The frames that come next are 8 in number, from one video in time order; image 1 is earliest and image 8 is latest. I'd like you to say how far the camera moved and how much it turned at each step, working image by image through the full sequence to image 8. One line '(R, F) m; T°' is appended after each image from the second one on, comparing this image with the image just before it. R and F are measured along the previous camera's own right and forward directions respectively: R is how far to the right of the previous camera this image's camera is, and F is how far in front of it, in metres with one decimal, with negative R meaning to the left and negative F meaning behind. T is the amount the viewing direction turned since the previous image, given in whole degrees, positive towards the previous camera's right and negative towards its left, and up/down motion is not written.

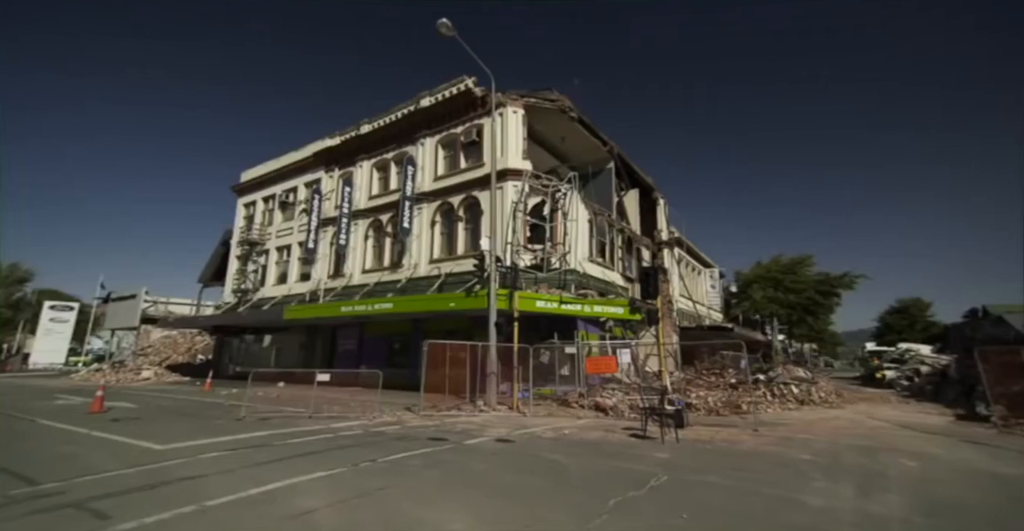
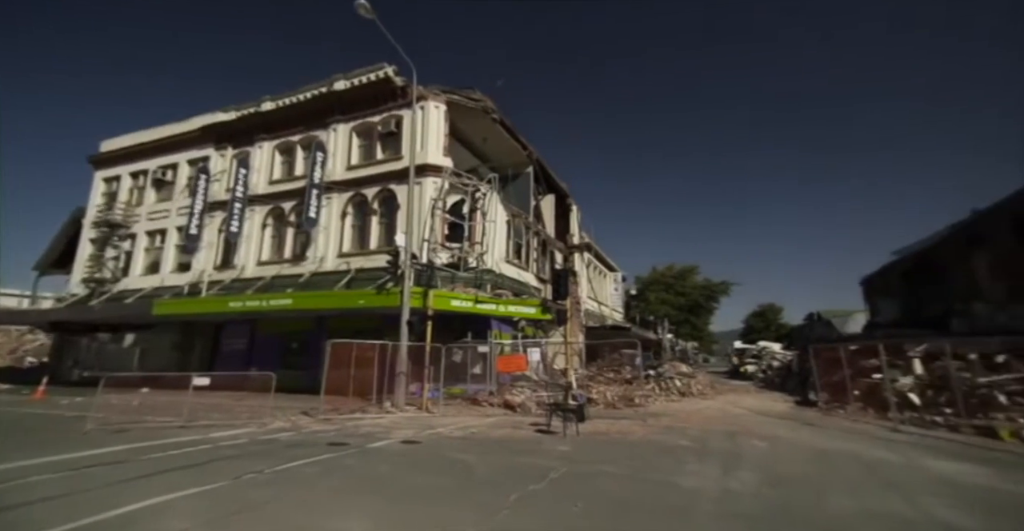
(+0.3, -1.0) m; +11°
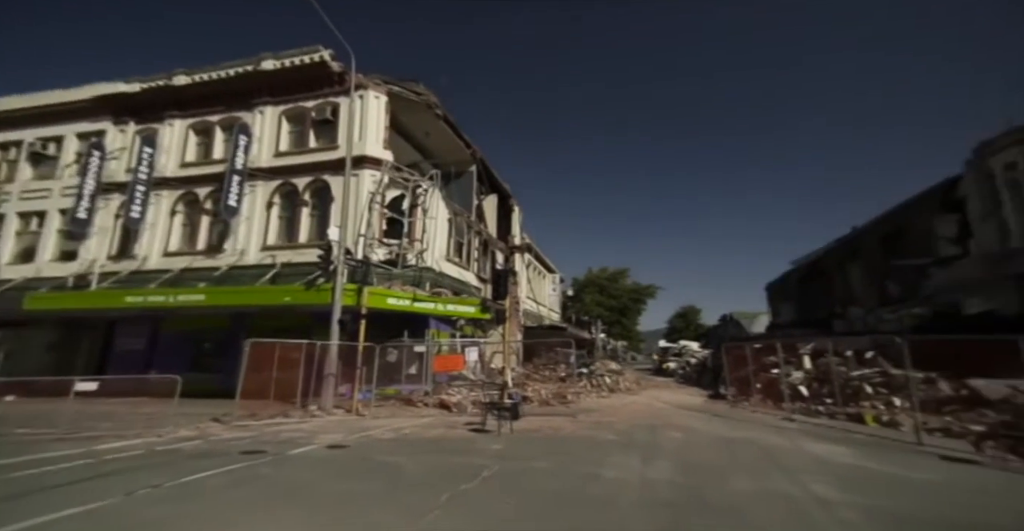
(+0.2, -0.4) m; +8°
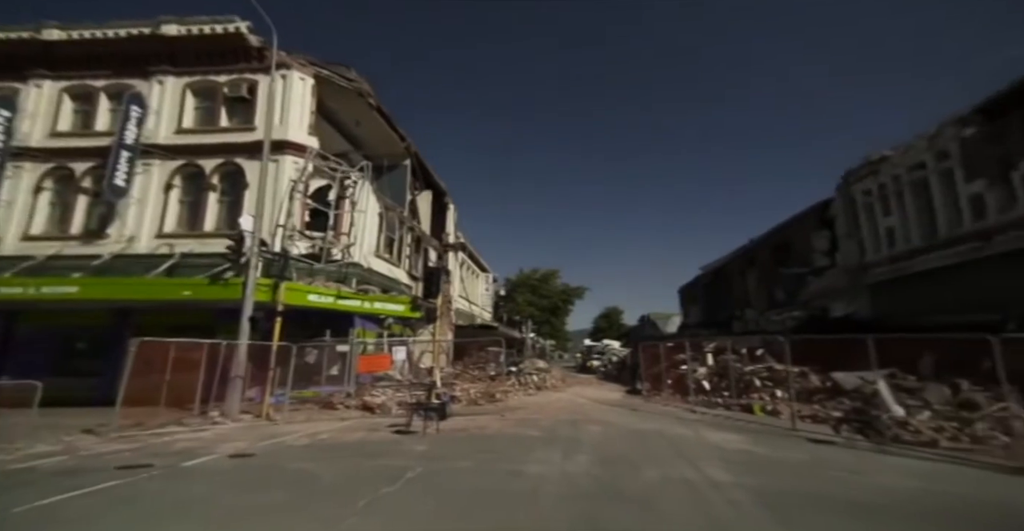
(+0.3, -0.3) m; +9°
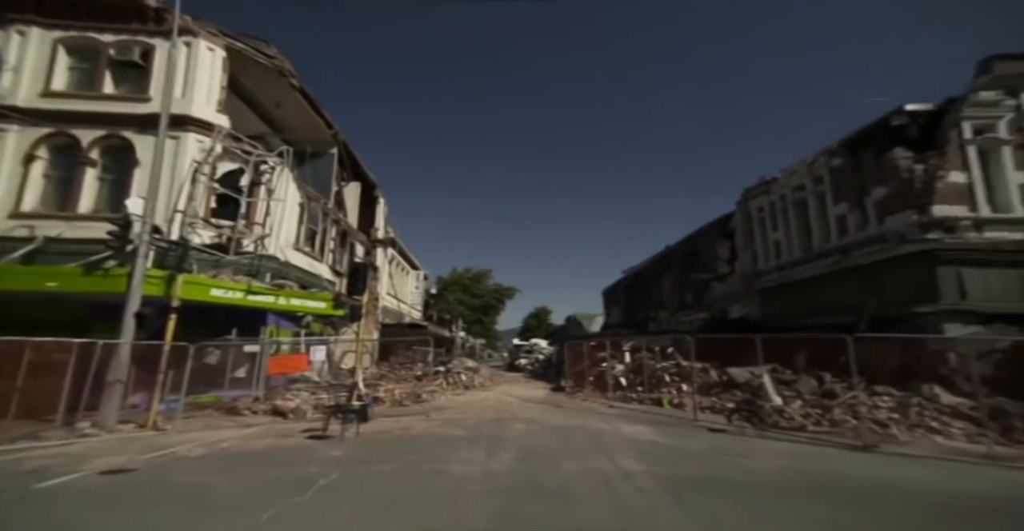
(+0.1, -0.3) m; +9°
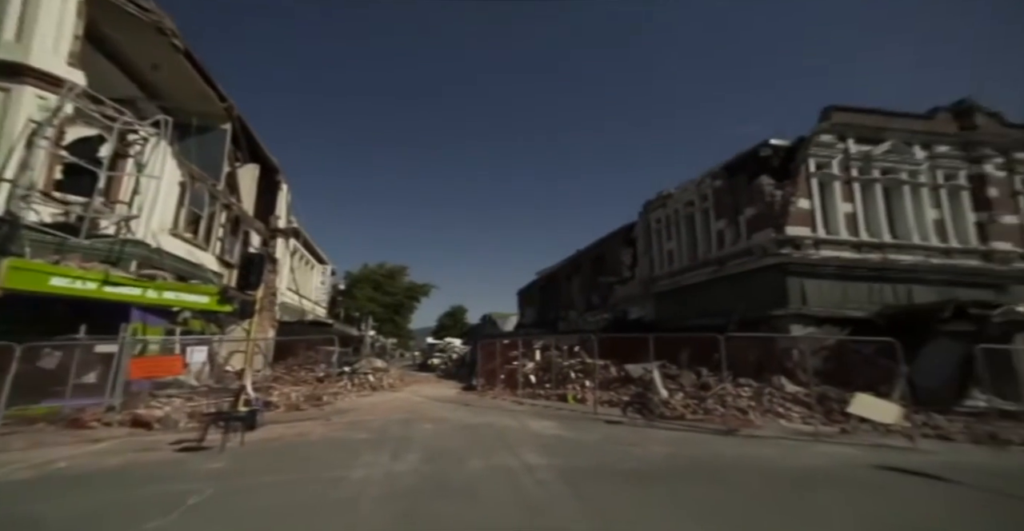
(+0.1, -0.3) m; +11°
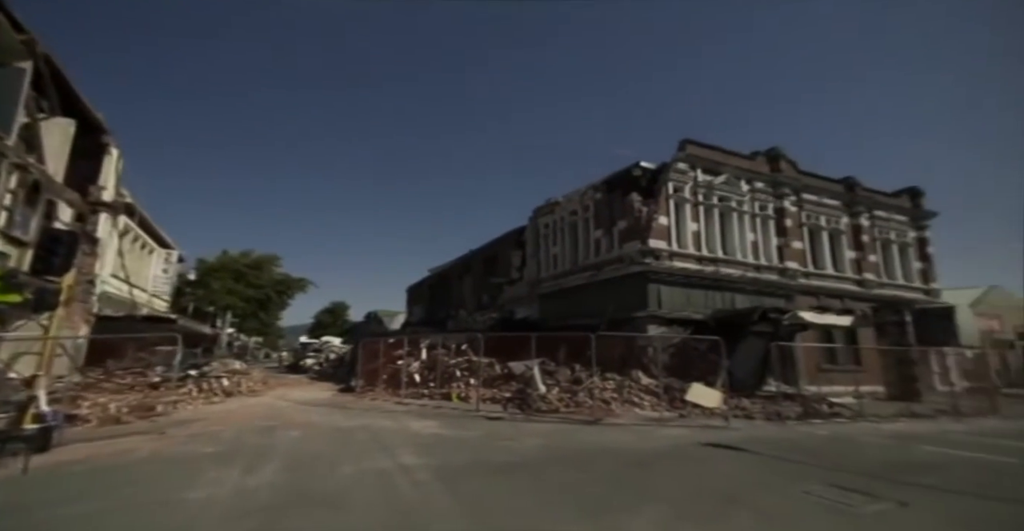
(+0.1, -0.3) m; +13°
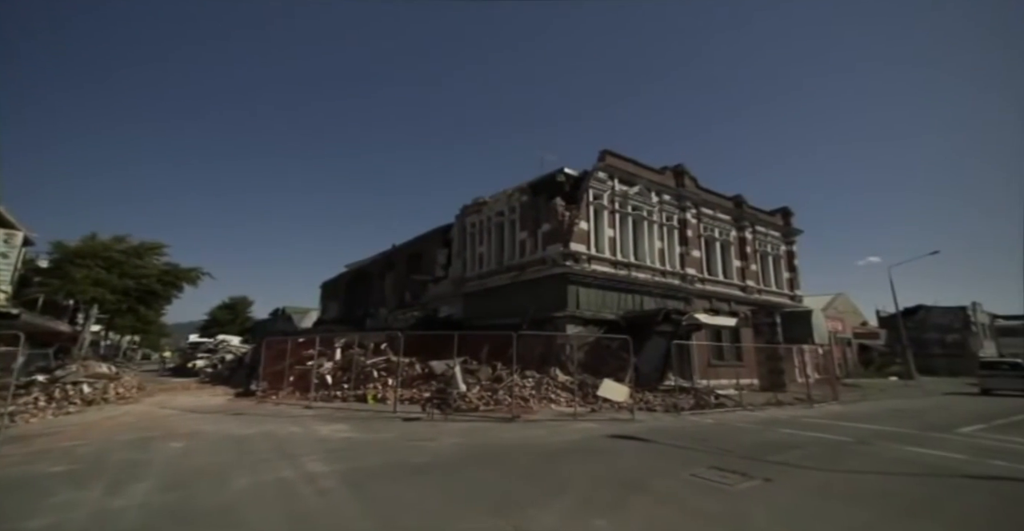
(+0.1, -0.2) m; +9°
